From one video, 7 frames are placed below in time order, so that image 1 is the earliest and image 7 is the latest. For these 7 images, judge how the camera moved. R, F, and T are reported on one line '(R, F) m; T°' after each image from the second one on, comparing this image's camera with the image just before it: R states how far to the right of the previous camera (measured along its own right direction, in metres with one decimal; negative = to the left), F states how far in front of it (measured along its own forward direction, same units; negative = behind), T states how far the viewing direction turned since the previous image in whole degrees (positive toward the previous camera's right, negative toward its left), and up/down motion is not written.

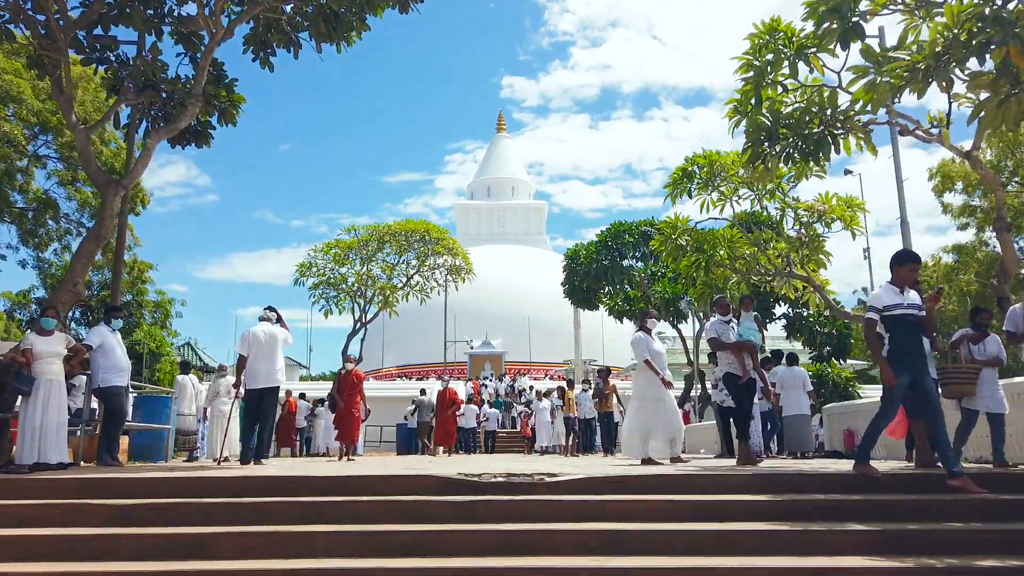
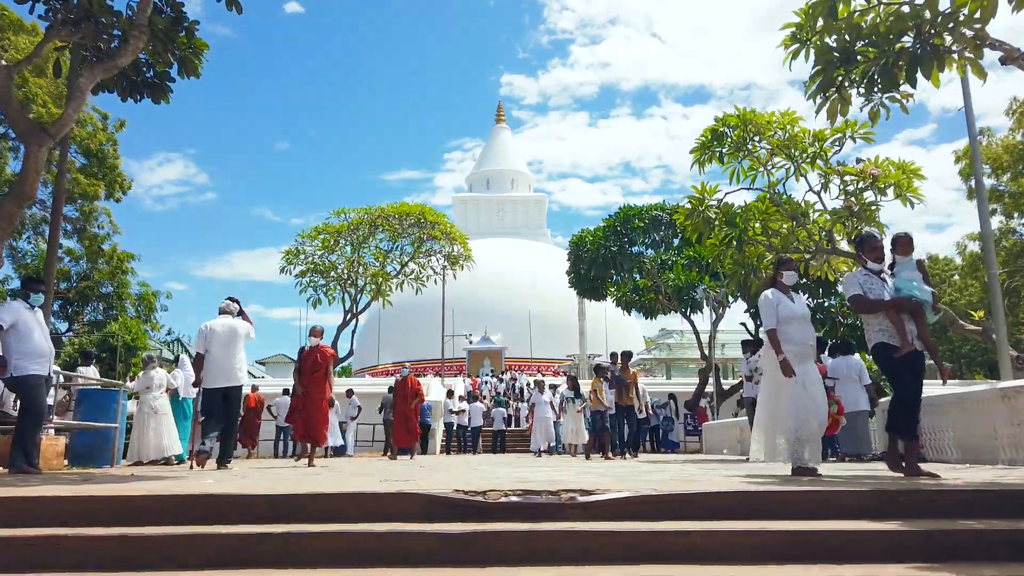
(-0.1, +1.6) m; 0°
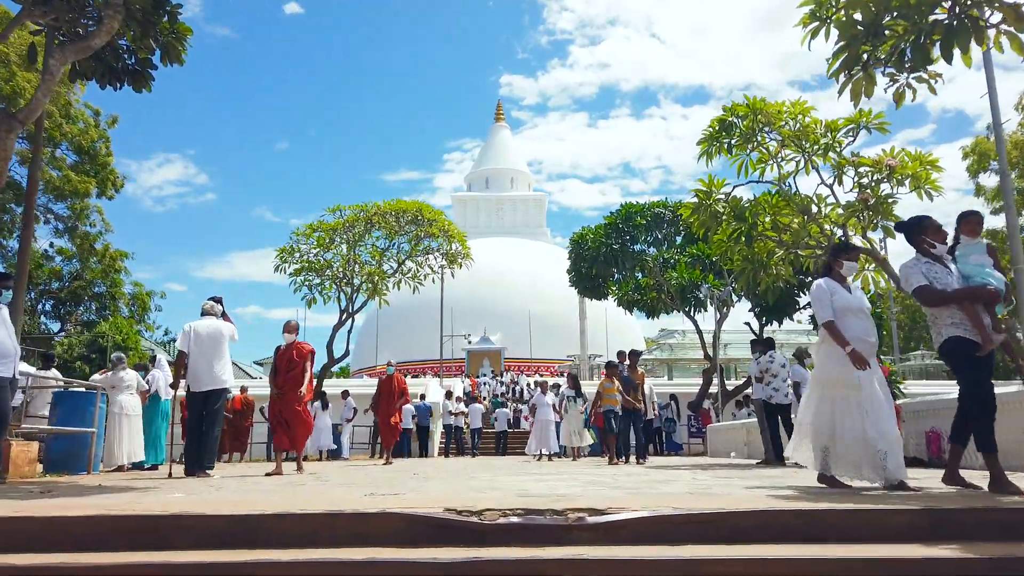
(0.0, +0.5) m; 0°
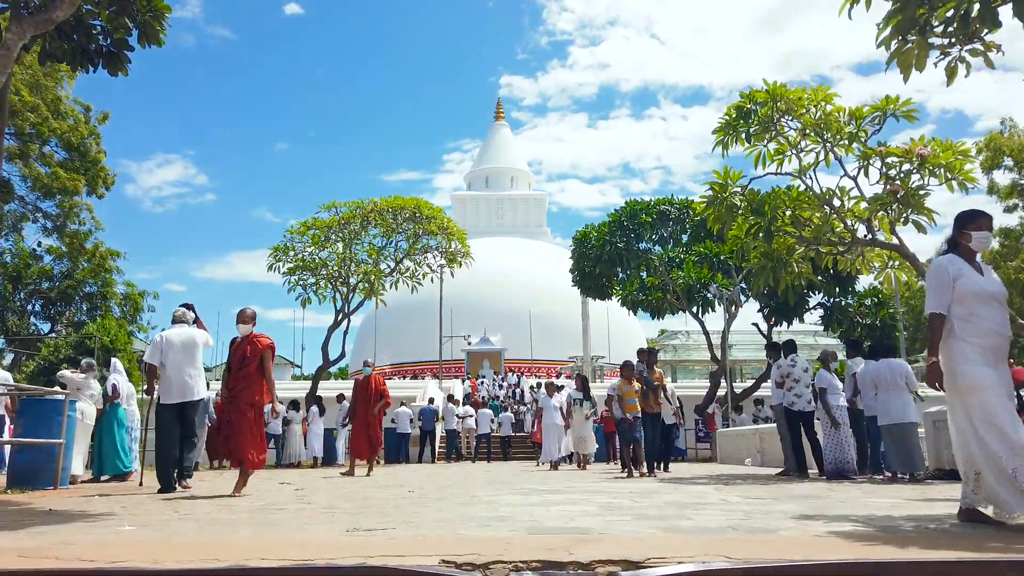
(0.0, +0.7) m; 0°
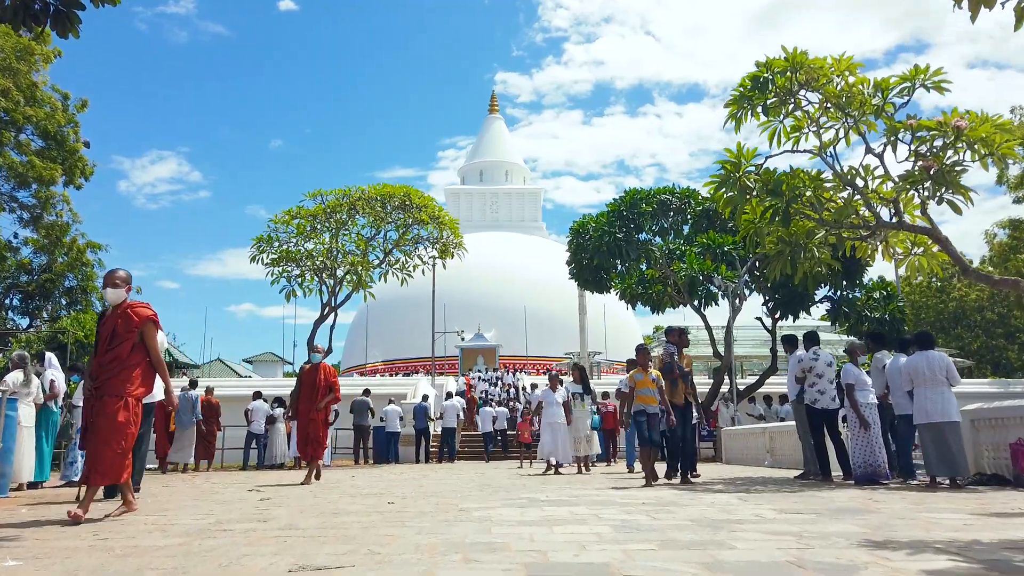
(0.0, +0.9) m; 0°
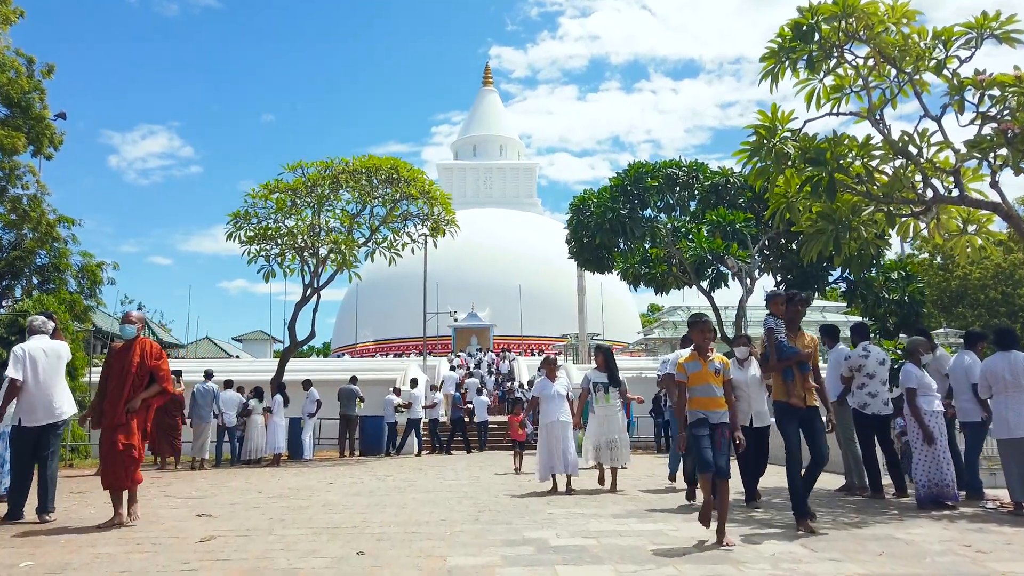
(0.0, +1.3) m; 0°
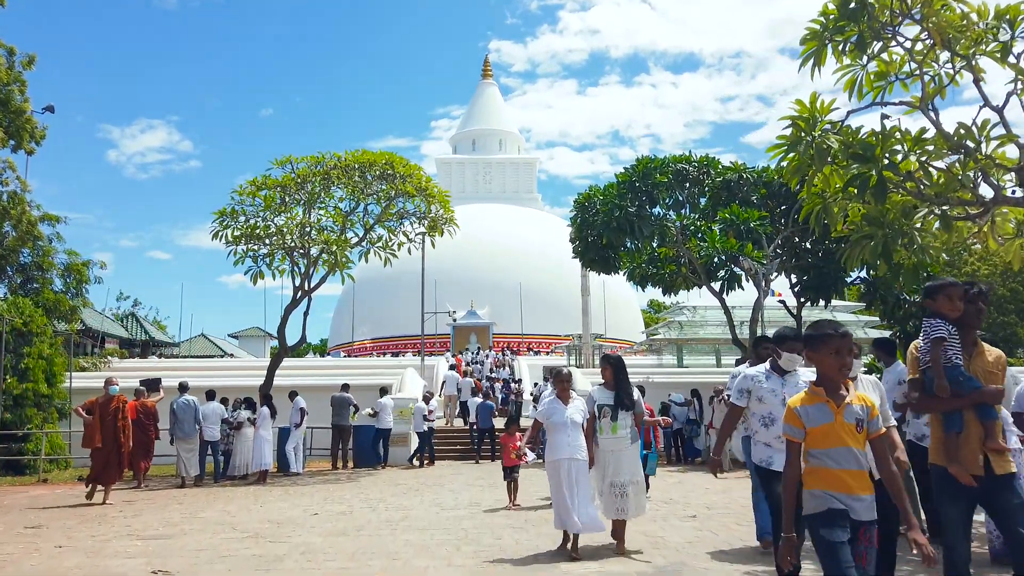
(-0.1, +1.0) m; 0°
